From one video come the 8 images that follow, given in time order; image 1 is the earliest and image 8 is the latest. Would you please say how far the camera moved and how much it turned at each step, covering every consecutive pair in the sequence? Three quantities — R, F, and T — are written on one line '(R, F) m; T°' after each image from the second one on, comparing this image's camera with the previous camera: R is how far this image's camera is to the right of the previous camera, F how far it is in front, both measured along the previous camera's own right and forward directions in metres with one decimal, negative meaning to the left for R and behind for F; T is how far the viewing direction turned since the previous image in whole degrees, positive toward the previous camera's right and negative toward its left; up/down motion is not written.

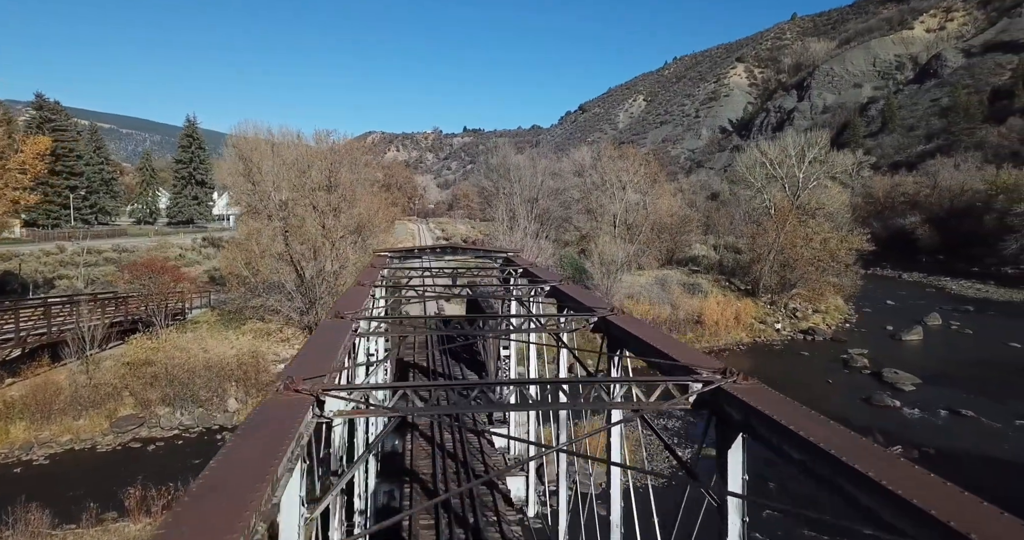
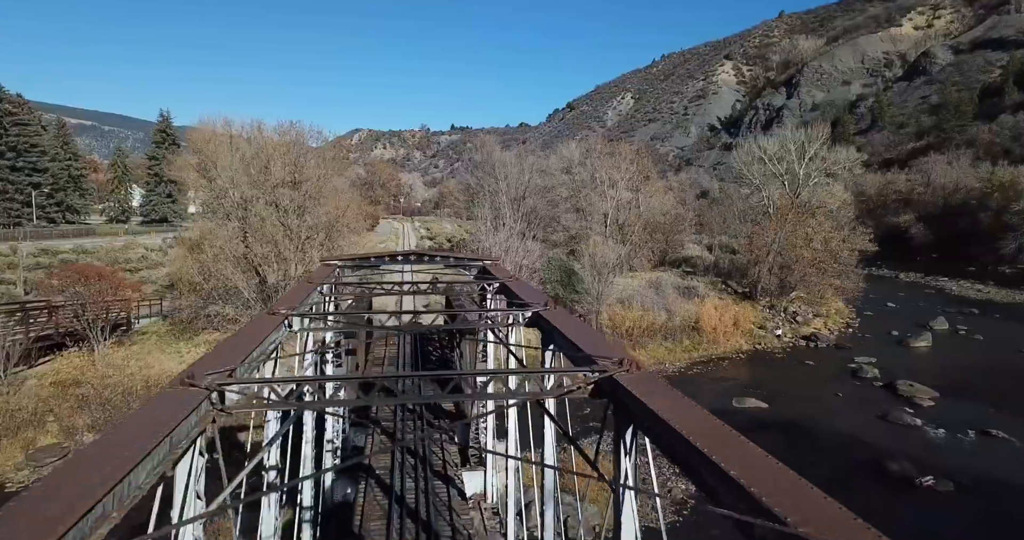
(+0.2, +2.0) m; +1°
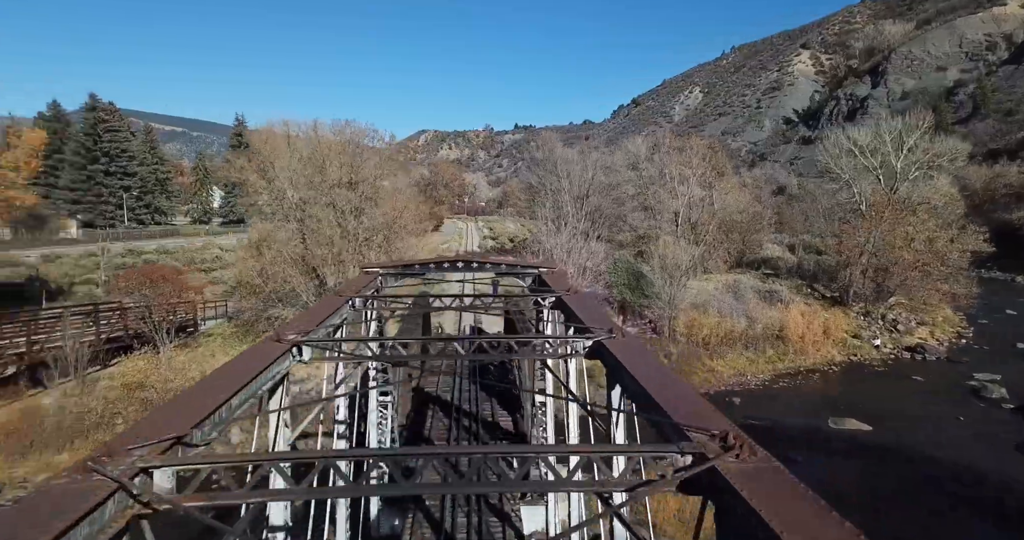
(-0.2, +1.3) m; -7°
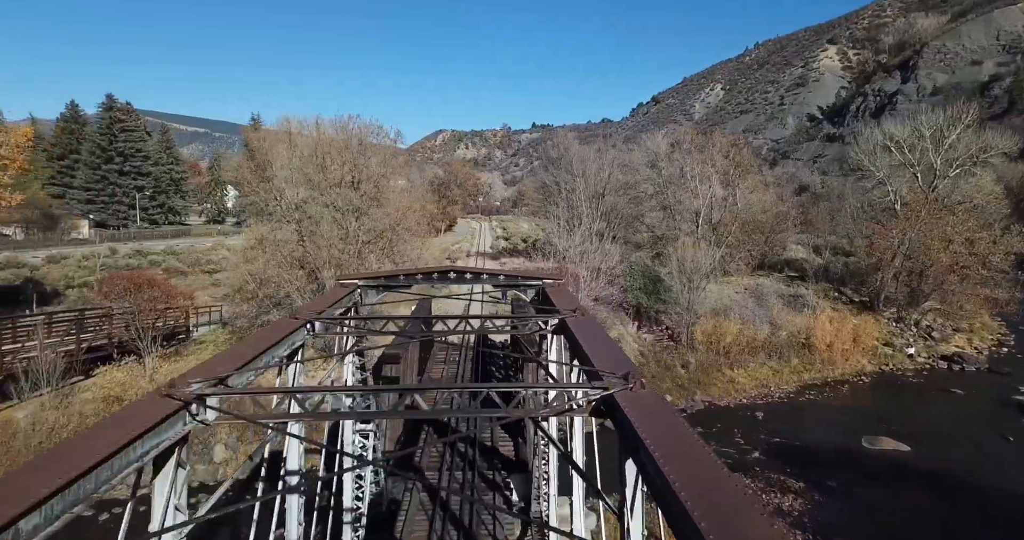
(+0.3, +1.1) m; -2°
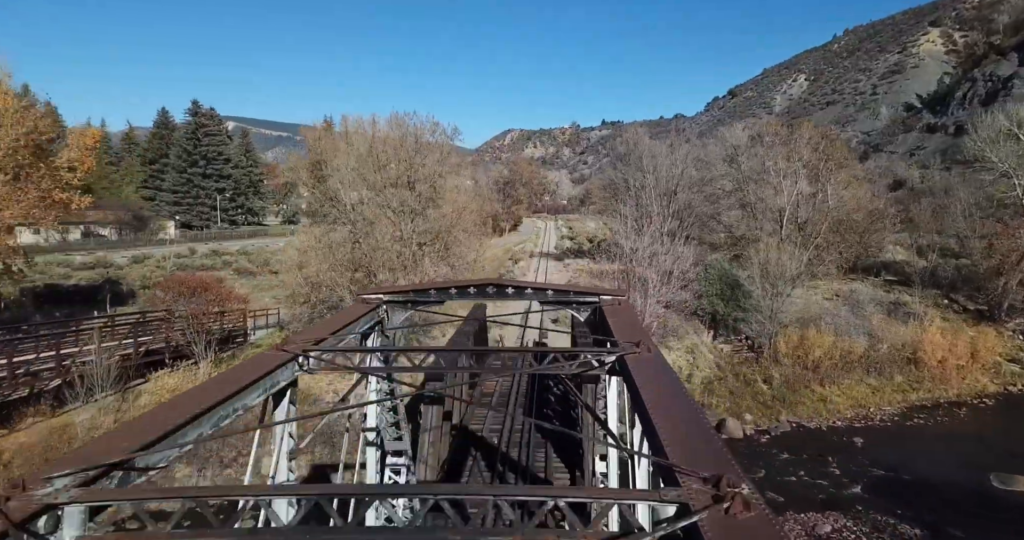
(+0.1, +1.3) m; -7°
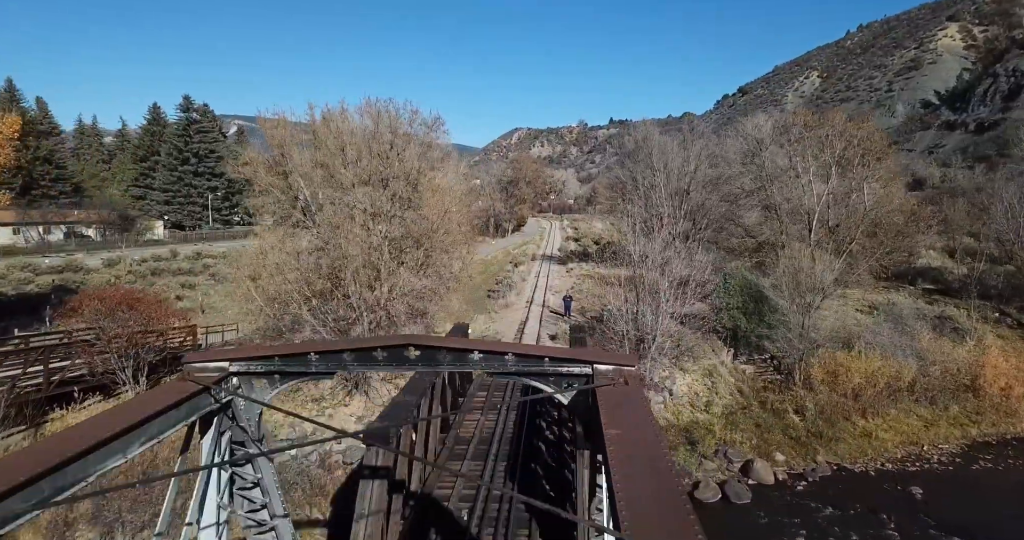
(+0.5, +2.6) m; -1°
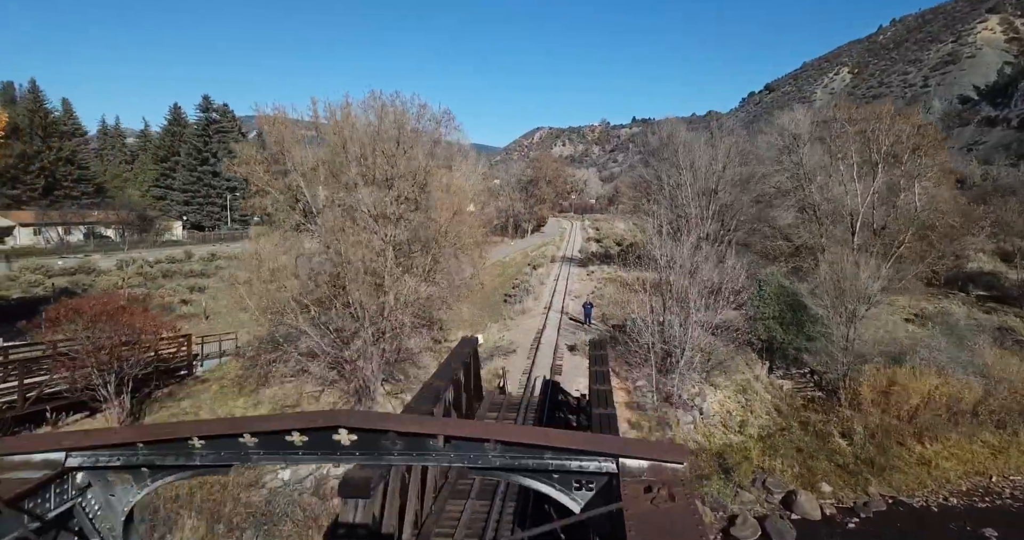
(+0.2, +1.3) m; -2°
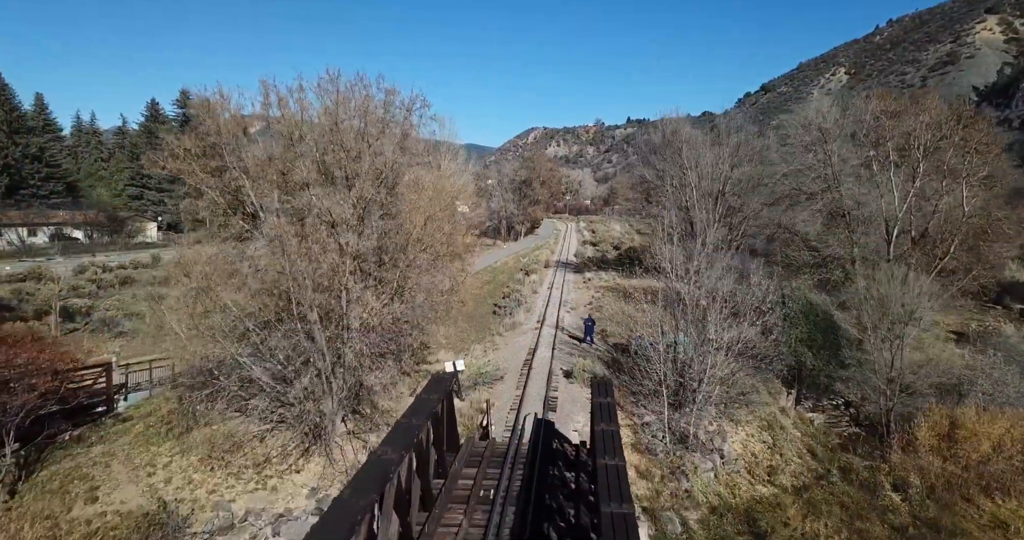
(+0.2, +2.5) m; +1°
